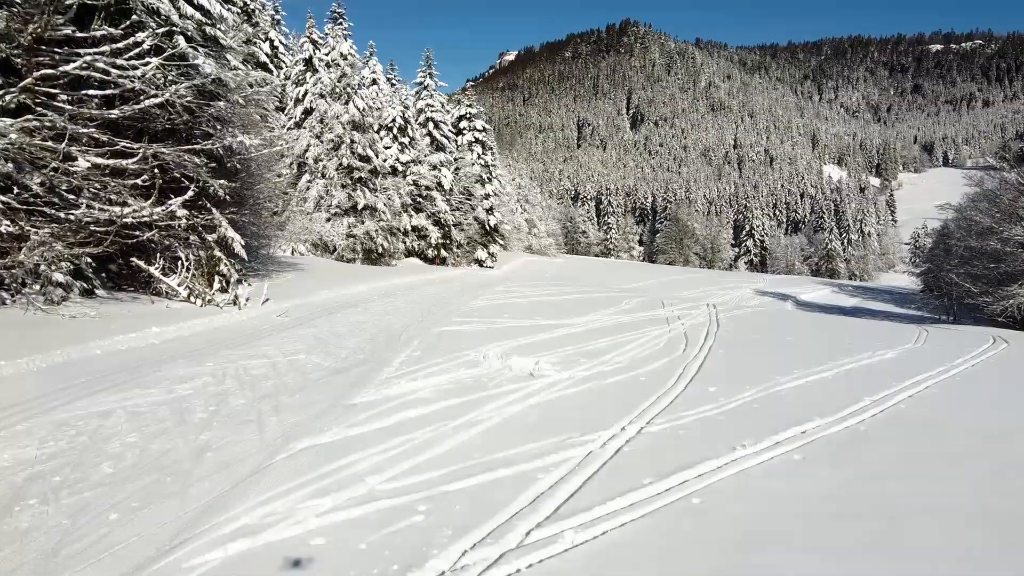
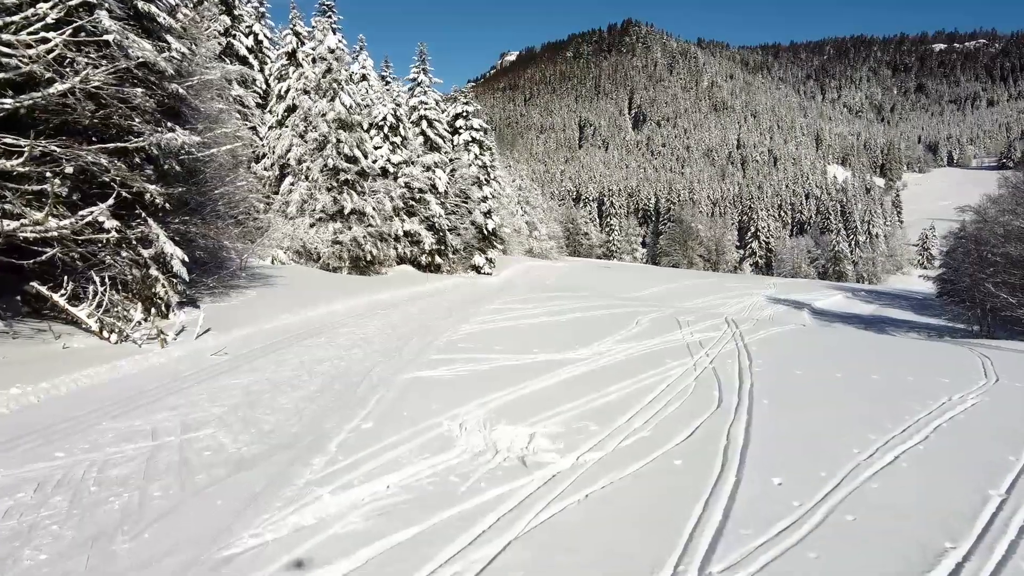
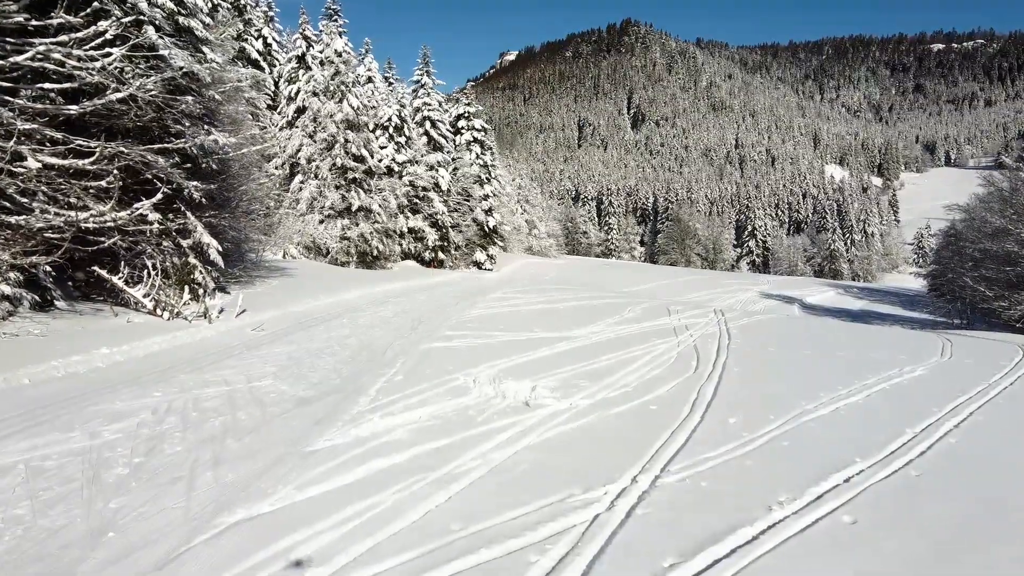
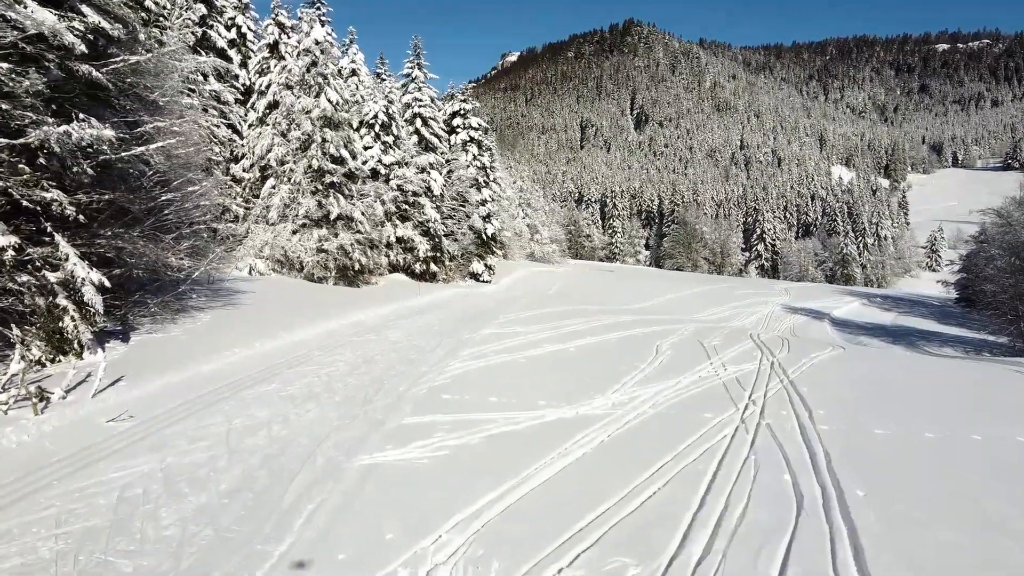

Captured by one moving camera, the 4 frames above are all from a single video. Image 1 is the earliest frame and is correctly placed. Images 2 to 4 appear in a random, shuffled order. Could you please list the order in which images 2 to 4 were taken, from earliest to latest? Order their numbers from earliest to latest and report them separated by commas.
3, 2, 4
